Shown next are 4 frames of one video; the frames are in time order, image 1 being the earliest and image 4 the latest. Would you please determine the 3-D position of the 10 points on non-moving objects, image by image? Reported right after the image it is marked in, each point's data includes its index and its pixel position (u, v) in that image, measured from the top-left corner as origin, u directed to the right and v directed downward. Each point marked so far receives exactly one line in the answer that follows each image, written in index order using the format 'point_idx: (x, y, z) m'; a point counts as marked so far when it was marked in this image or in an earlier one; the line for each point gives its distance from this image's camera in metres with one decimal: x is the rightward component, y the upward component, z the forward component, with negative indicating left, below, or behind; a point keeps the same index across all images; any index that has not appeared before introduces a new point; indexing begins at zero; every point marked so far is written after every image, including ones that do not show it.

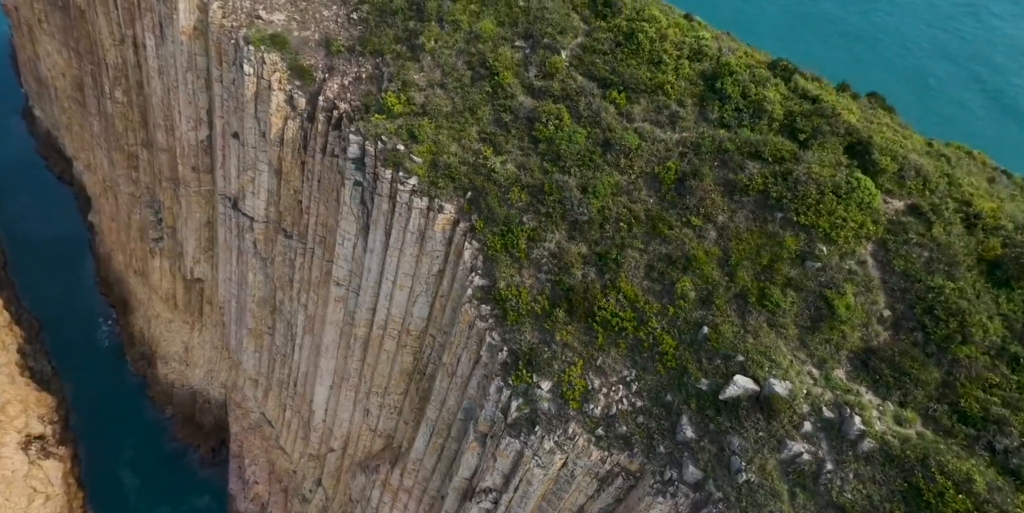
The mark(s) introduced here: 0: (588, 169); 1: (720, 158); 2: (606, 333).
0: (+1.9, +2.2, +16.6) m
1: (+4.8, +2.2, +15.5) m
2: (+2.1, -1.7, +15.0) m
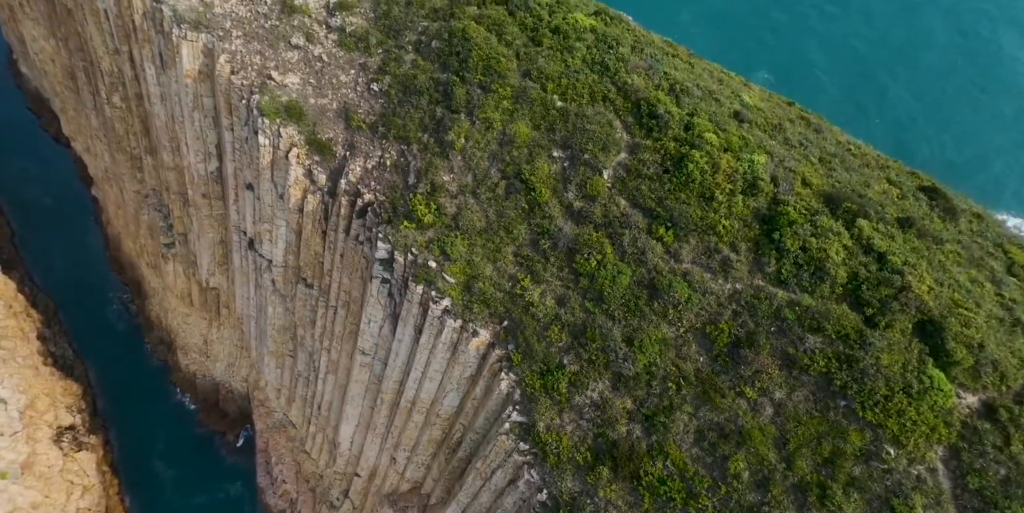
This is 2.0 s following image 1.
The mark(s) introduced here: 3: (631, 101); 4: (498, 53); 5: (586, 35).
0: (+2.9, -1.4, +15.7) m
1: (+5.8, -1.5, +14.5) m
2: (+3.1, -5.4, +14.5) m
3: (+3.2, +4.2, +17.9) m
4: (-0.4, +5.9, +19.3) m
5: (+2.2, +6.4, +19.5) m
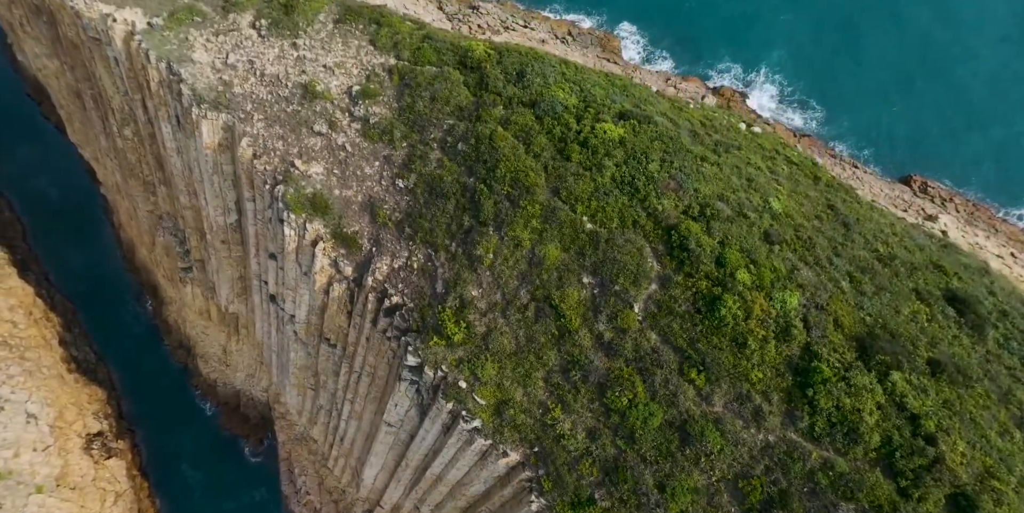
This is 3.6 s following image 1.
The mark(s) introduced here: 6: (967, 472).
0: (+3.7, -4.9, +15.9) m
1: (+6.6, -5.0, +14.8) m
2: (+3.9, -9.0, +15.0) m
3: (+4.0, +0.8, +17.8) m
4: (+0.4, +2.6, +19.1) m
5: (+3.0, +3.1, +19.2) m
6: (+9.9, -4.4, +14.4) m
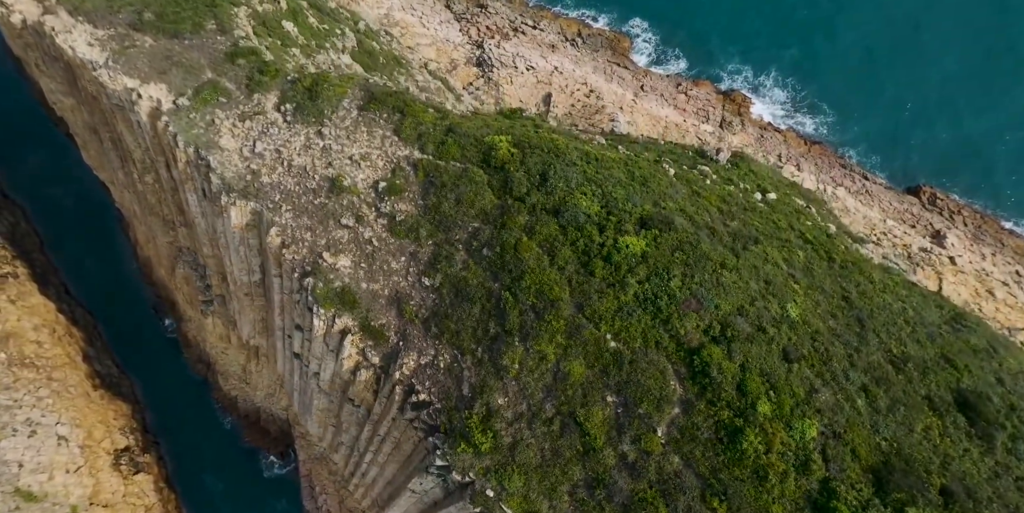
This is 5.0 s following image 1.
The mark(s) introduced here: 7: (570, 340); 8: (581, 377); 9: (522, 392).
0: (+4.4, -8.3, +16.7) m
1: (+7.3, -8.4, +15.5) m
2: (+4.7, -12.4, +15.9) m
3: (+4.7, -2.5, +18.4) m
4: (+1.2, -0.7, +19.7) m
5: (+3.7, -0.1, +19.7) m
6: (+10.6, -7.8, +15.1) m
7: (+1.7, -2.4, +19.1) m
8: (+2.0, -3.4, +18.7) m
9: (+0.3, -4.1, +19.2) m
